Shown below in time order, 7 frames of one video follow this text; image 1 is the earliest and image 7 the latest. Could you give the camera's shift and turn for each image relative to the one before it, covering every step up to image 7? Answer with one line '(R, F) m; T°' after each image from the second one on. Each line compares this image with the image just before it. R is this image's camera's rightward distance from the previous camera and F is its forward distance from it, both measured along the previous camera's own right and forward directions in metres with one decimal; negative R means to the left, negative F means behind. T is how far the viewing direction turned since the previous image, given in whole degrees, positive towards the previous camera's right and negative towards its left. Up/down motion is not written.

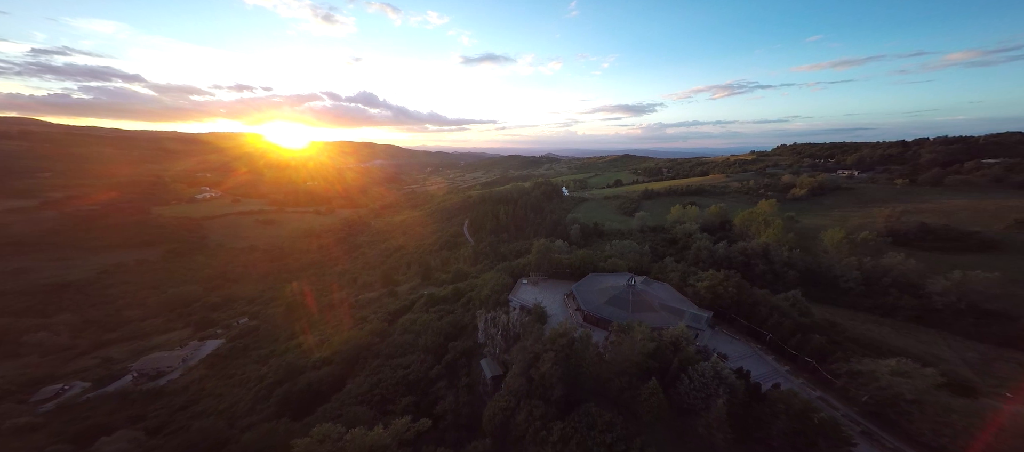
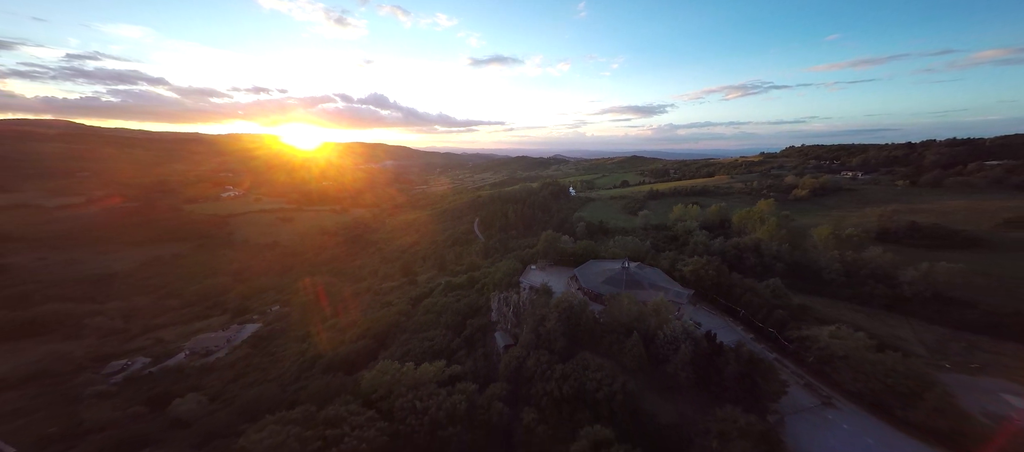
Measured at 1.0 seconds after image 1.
(-0.2, -4.2) m; -1°
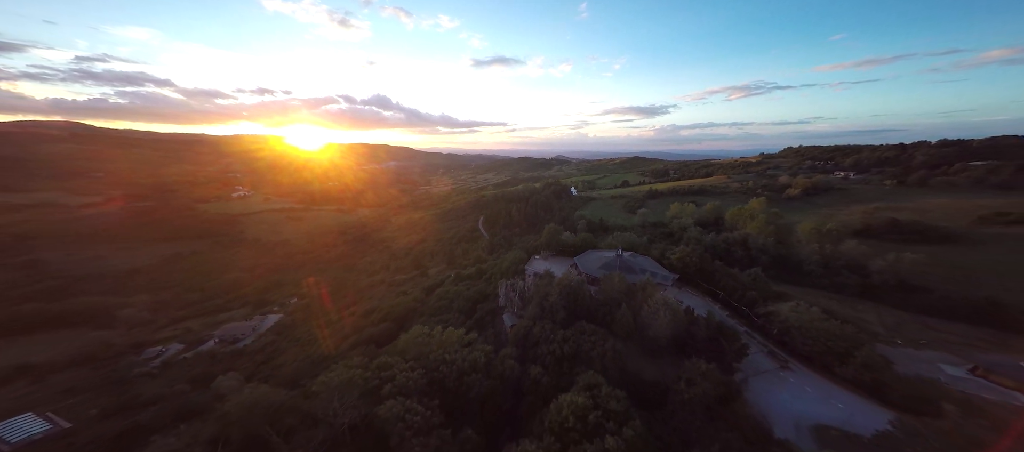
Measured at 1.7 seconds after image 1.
(-0.4, -3.7) m; 0°
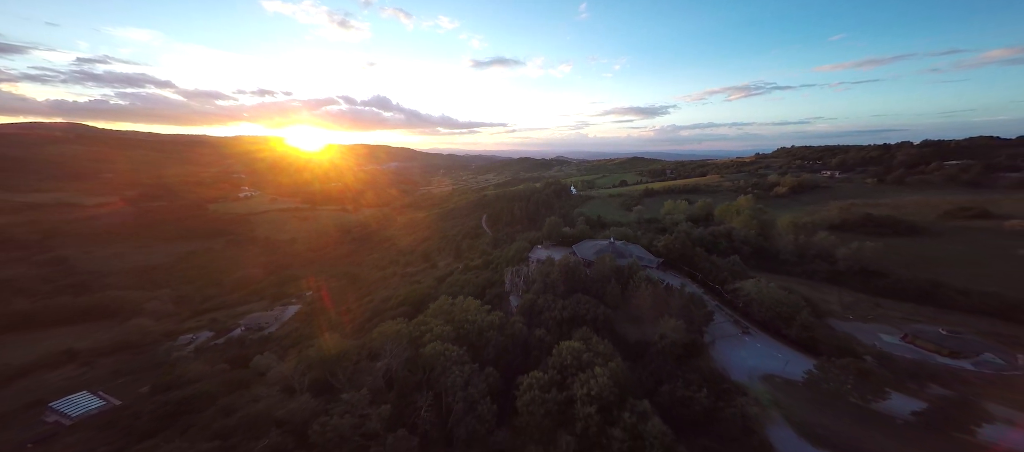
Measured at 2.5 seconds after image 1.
(-0.6, -4.7) m; 0°
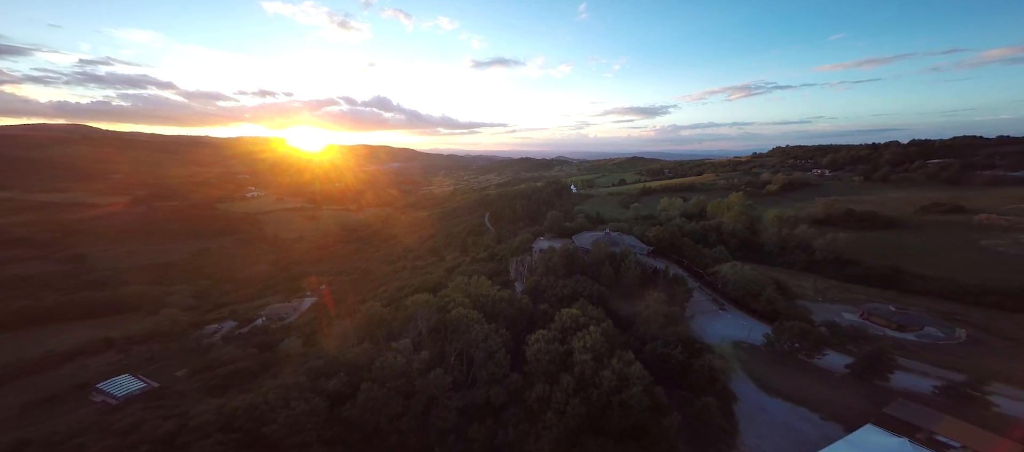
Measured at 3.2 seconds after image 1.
(-0.5, -4.0) m; 0°
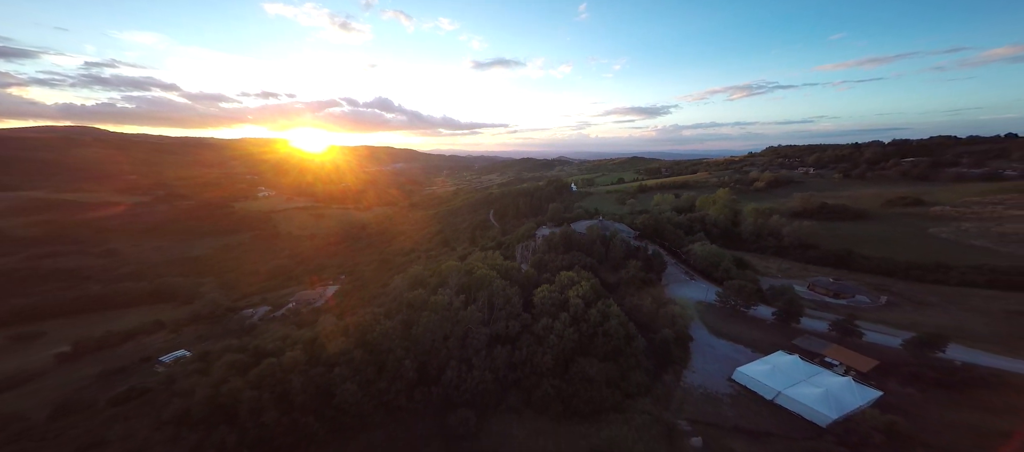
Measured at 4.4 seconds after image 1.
(-0.7, -6.8) m; 0°
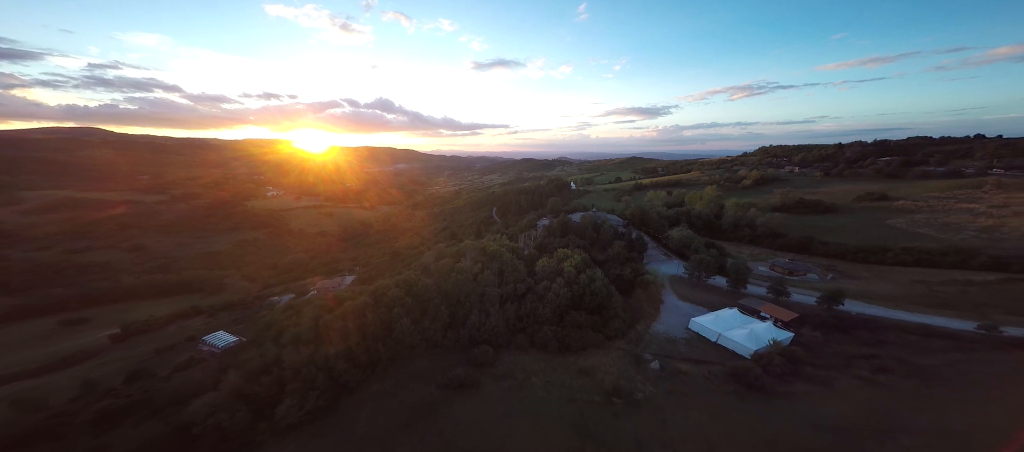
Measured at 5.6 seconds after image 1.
(-0.5, -6.7) m; 0°
